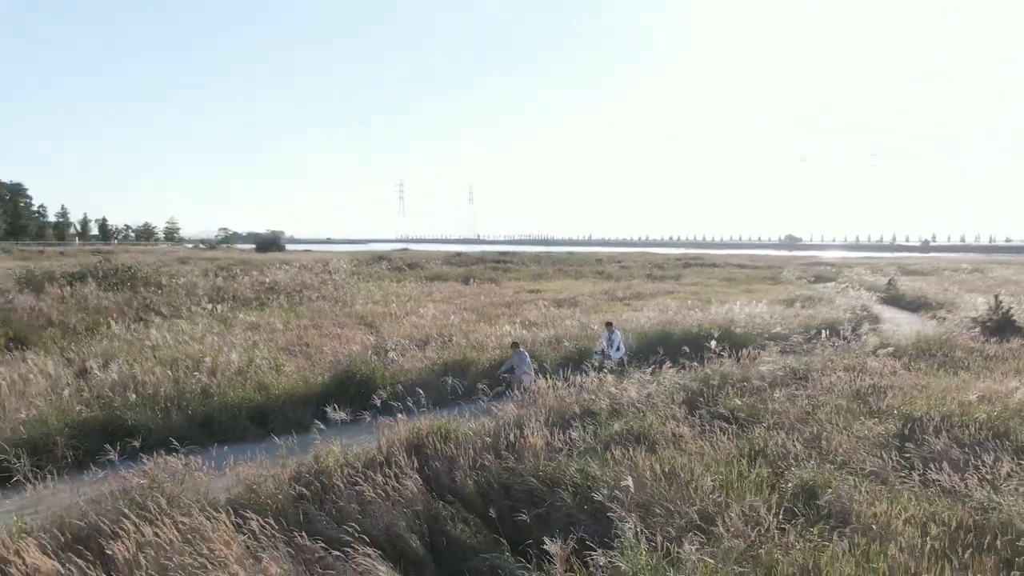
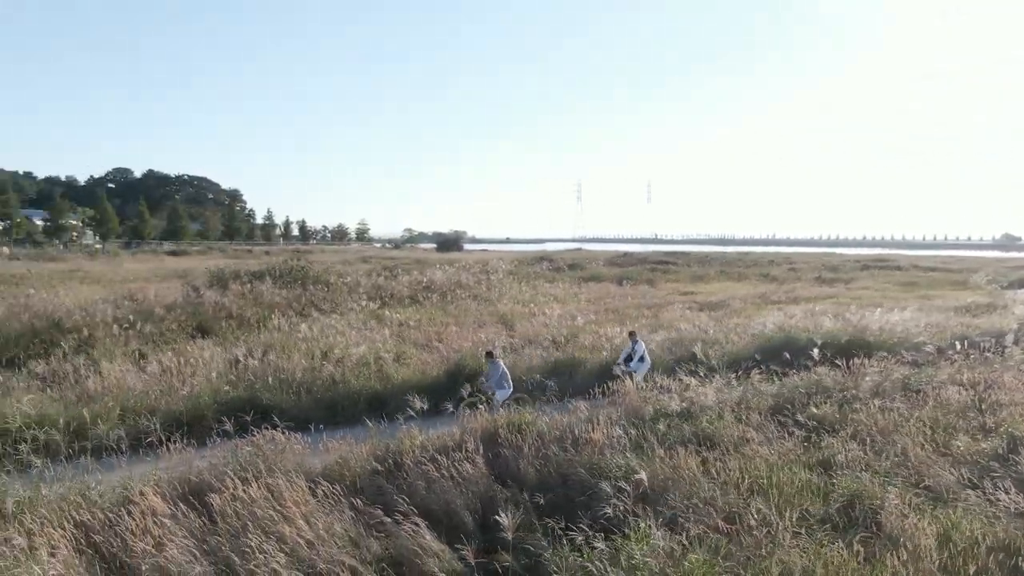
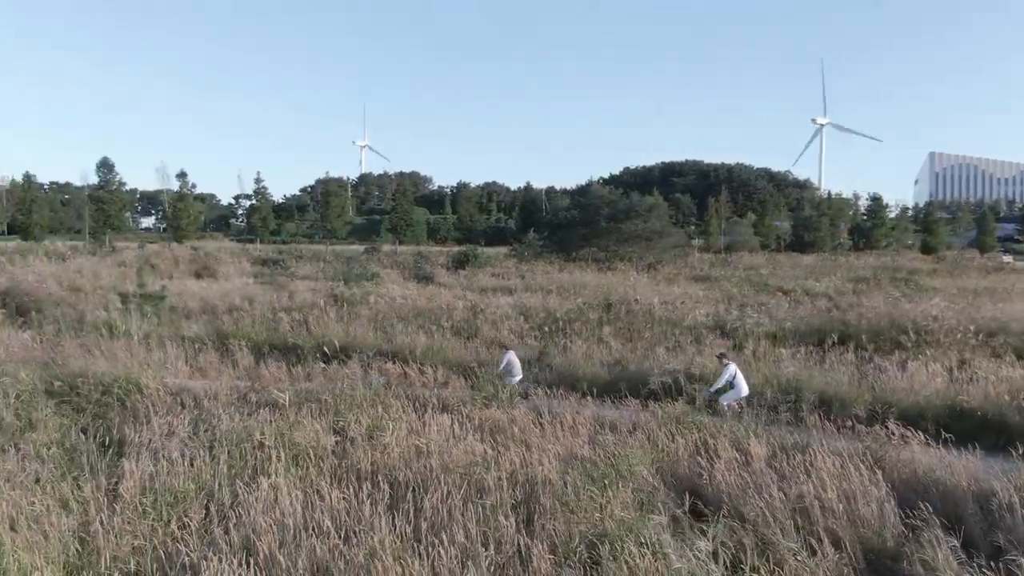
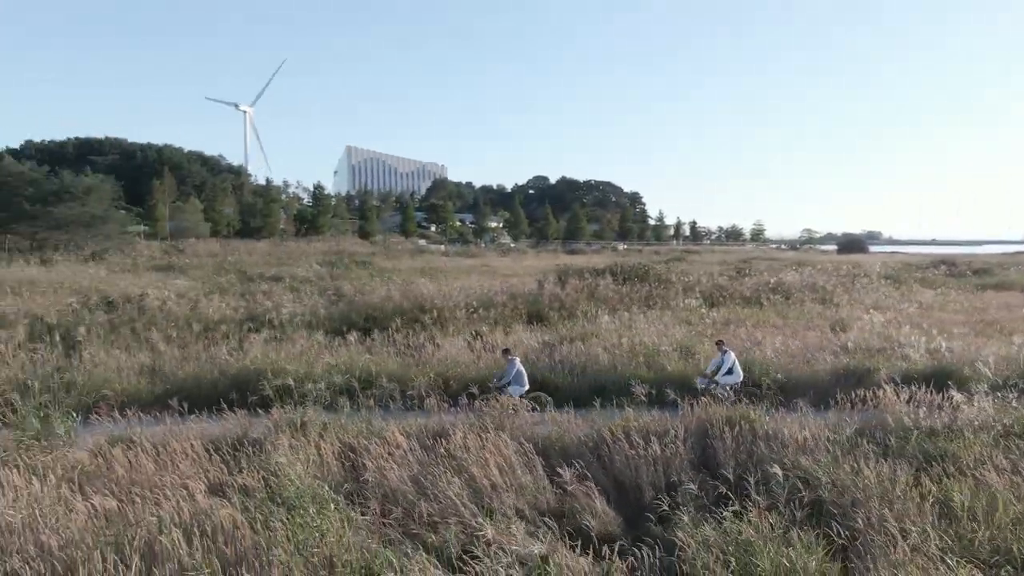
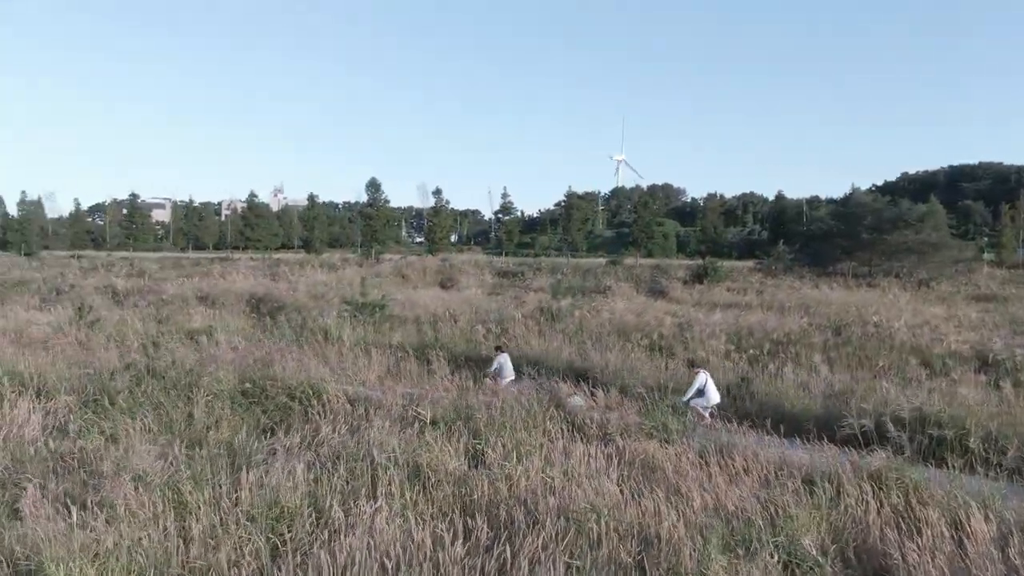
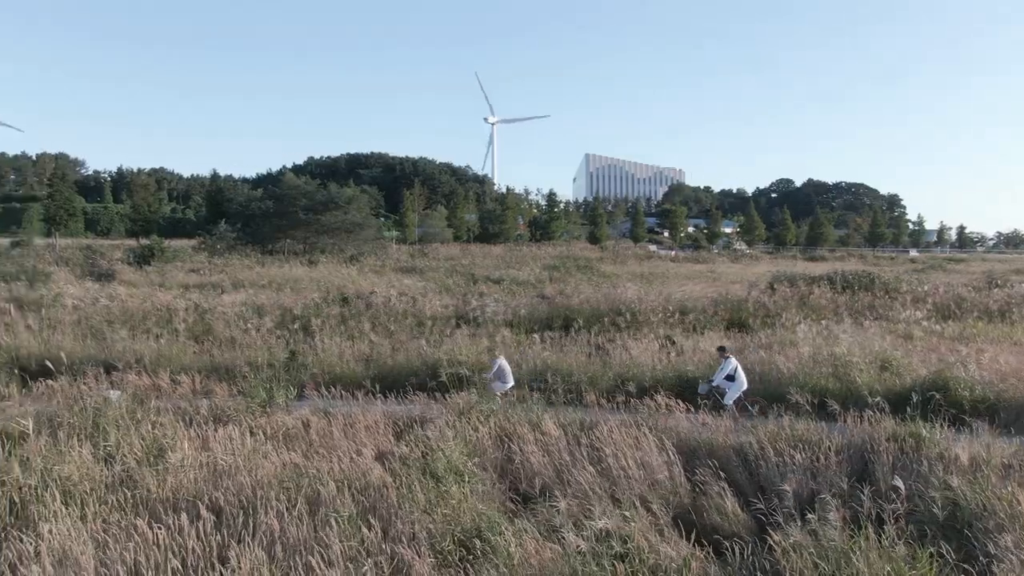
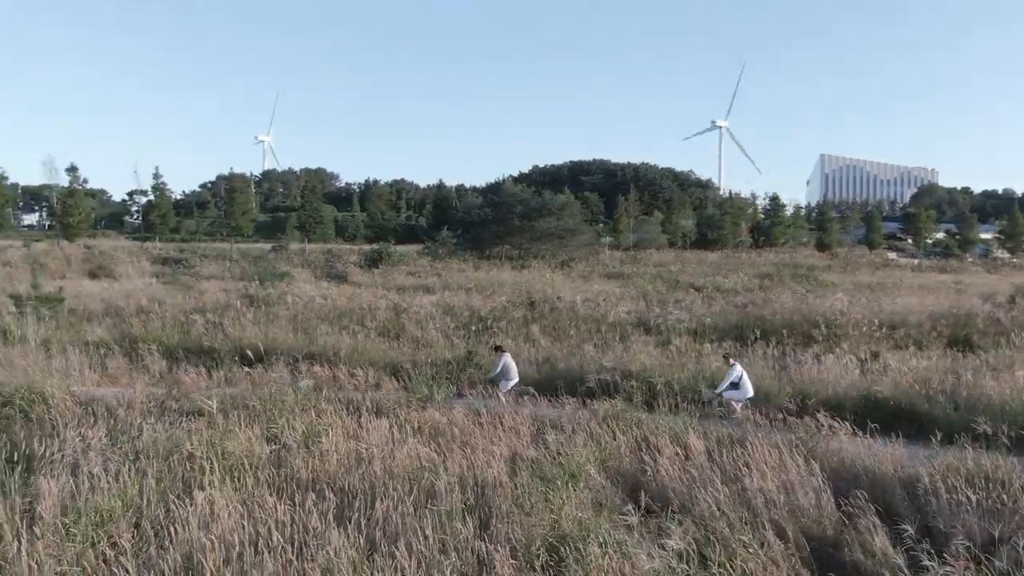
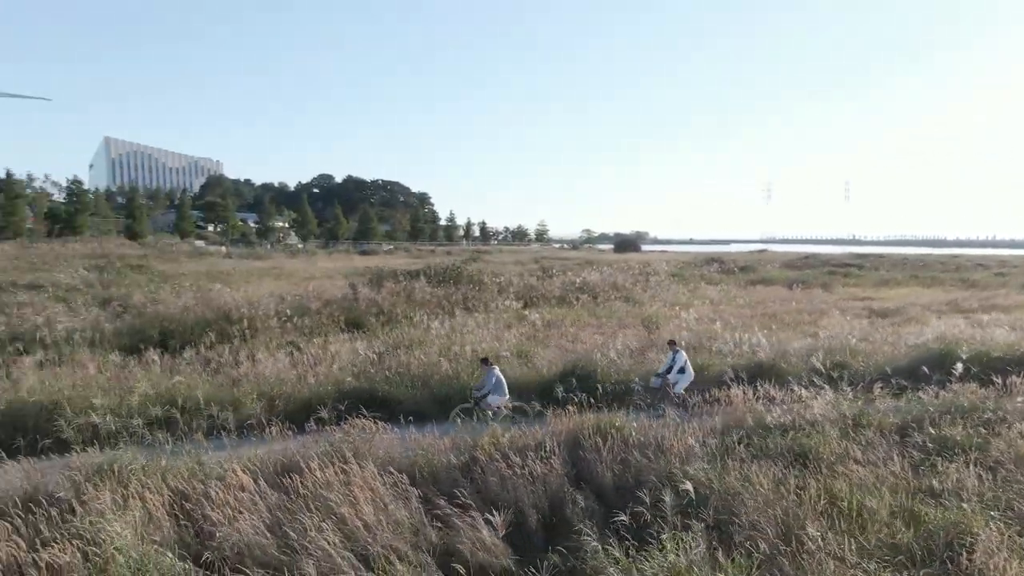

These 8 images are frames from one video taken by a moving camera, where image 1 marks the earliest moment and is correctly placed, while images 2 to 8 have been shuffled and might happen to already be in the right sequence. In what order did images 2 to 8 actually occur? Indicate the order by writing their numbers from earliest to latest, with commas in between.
2, 8, 4, 6, 7, 3, 5
